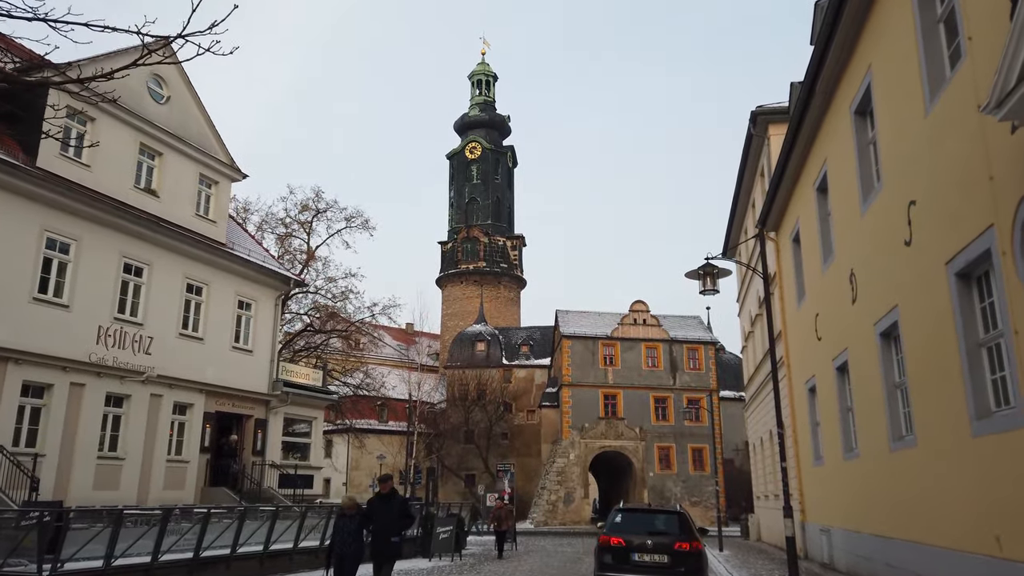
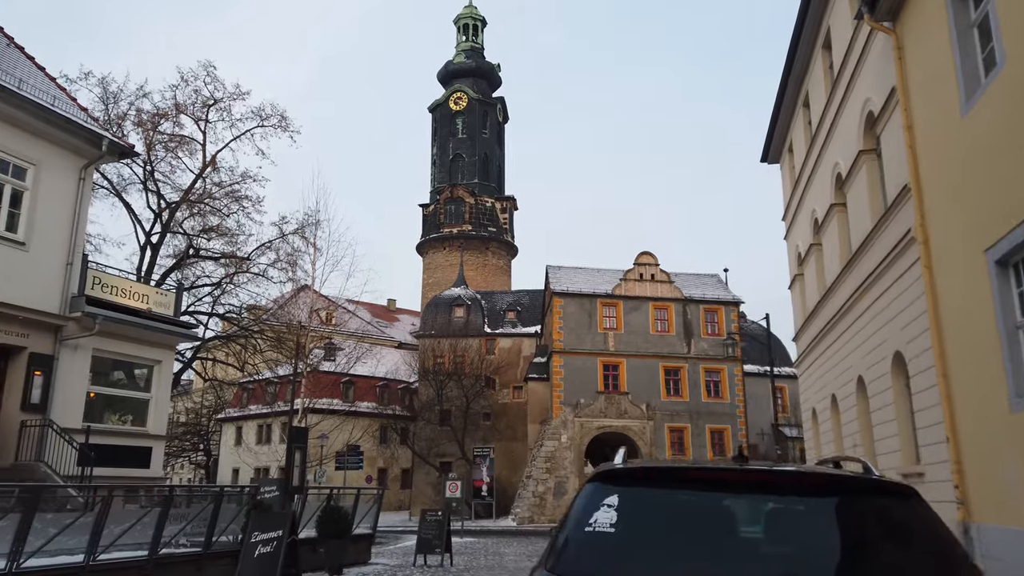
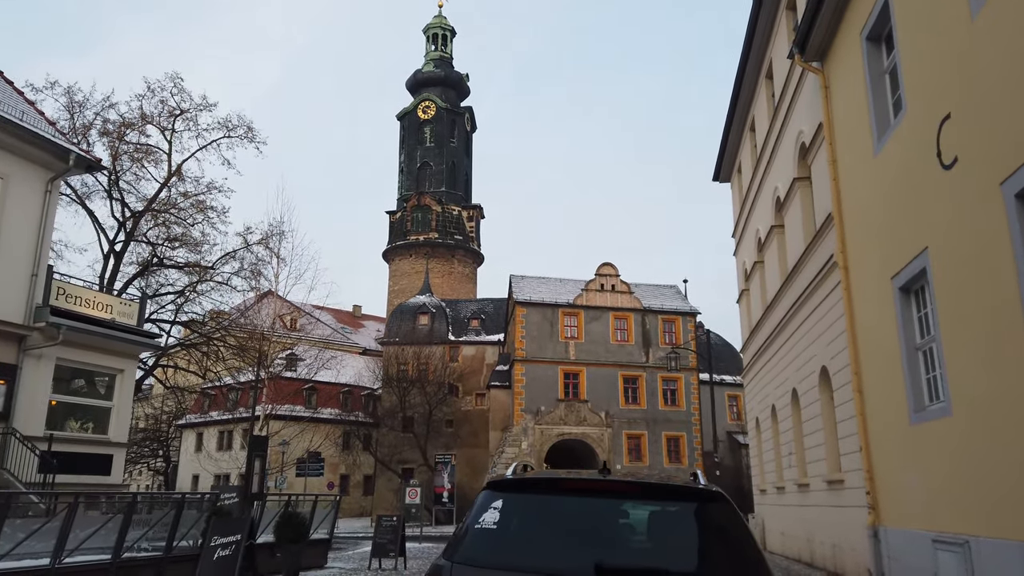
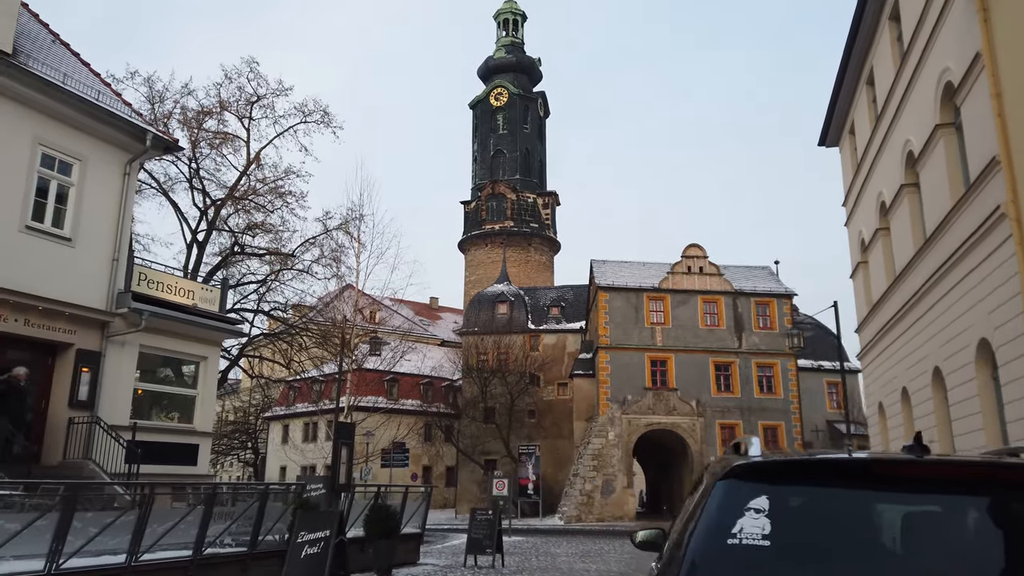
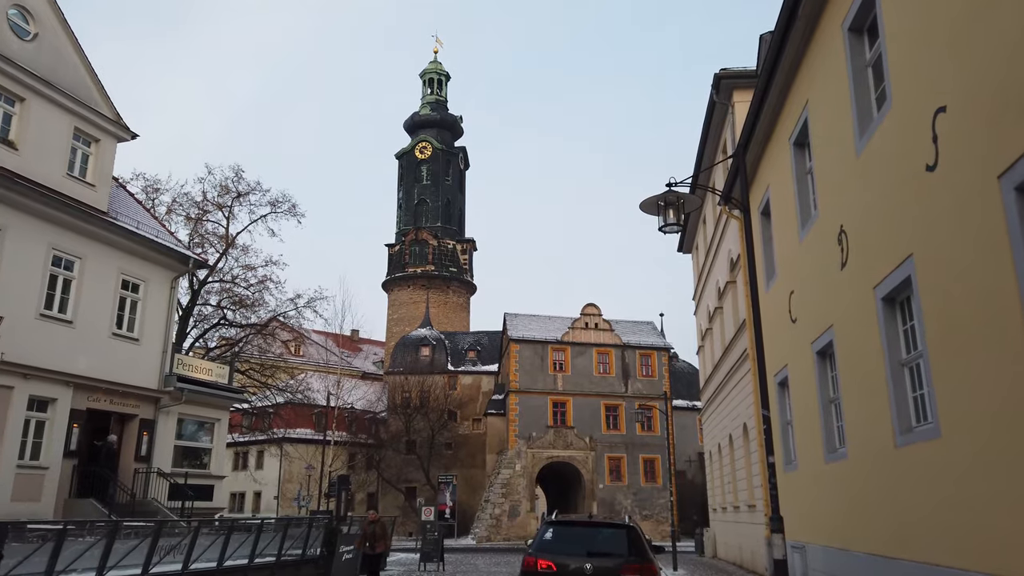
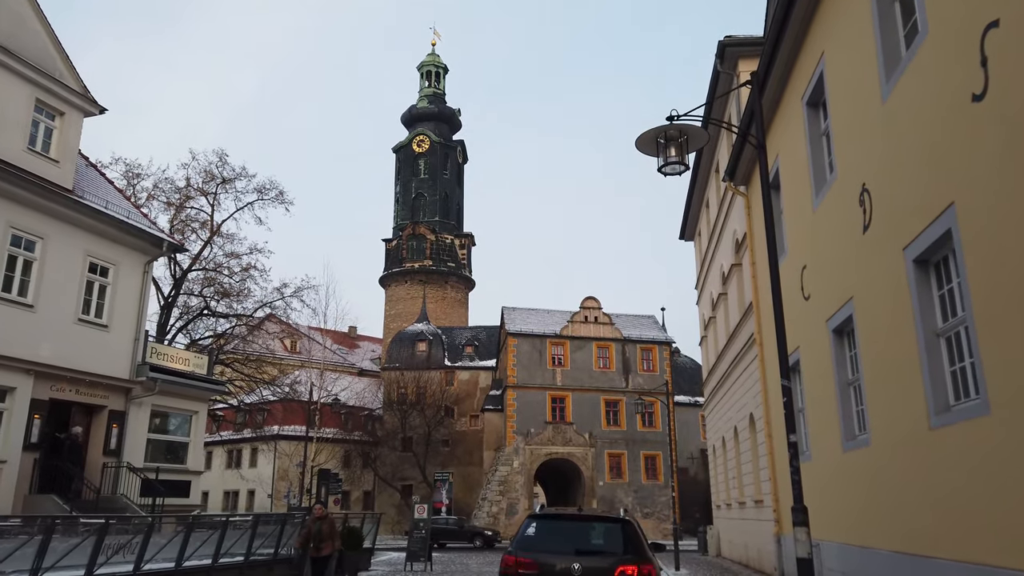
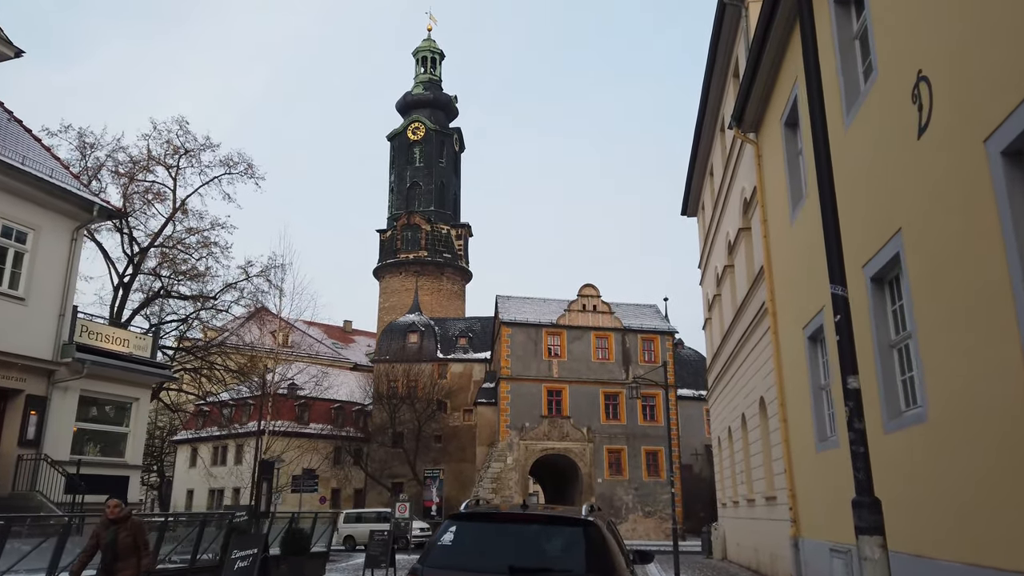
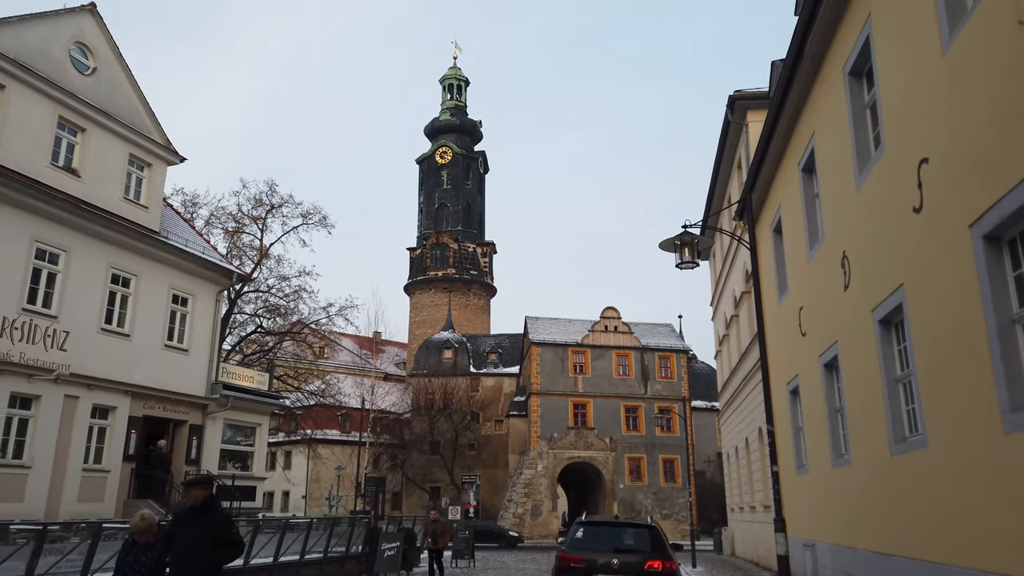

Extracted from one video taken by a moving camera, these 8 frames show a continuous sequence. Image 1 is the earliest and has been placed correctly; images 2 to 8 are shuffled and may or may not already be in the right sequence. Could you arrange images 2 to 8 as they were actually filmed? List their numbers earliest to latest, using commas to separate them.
8, 5, 6, 7, 3, 2, 4
